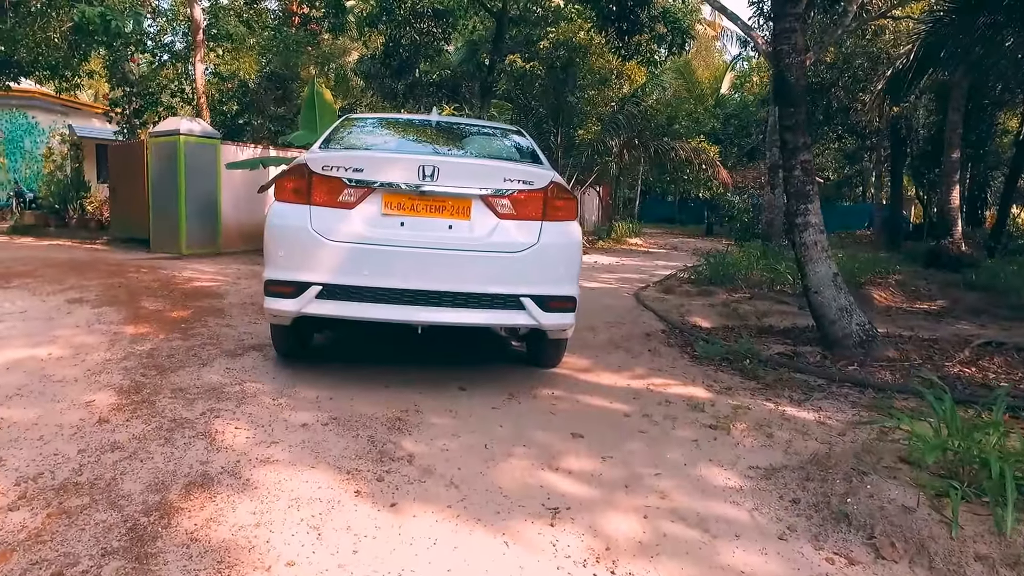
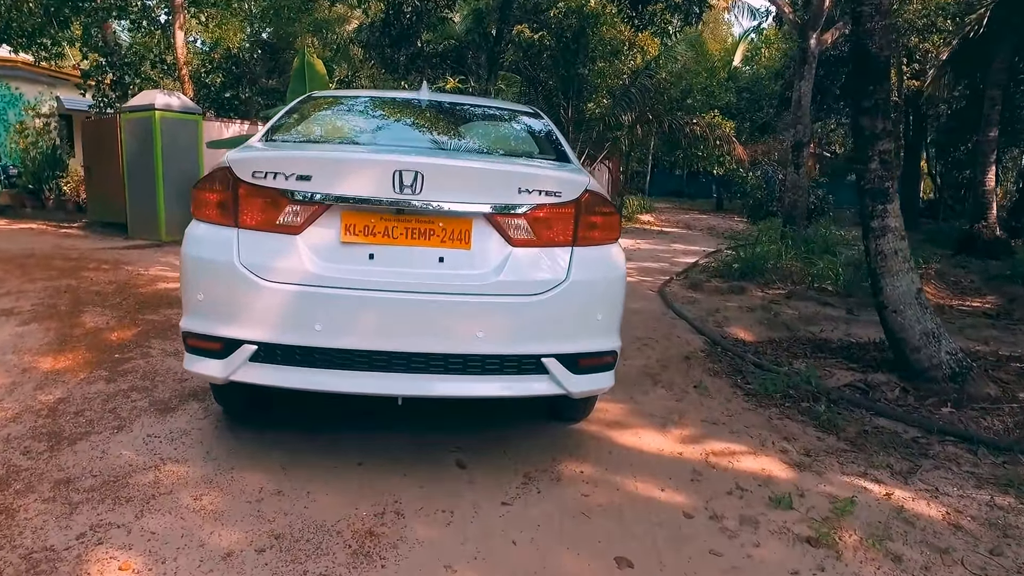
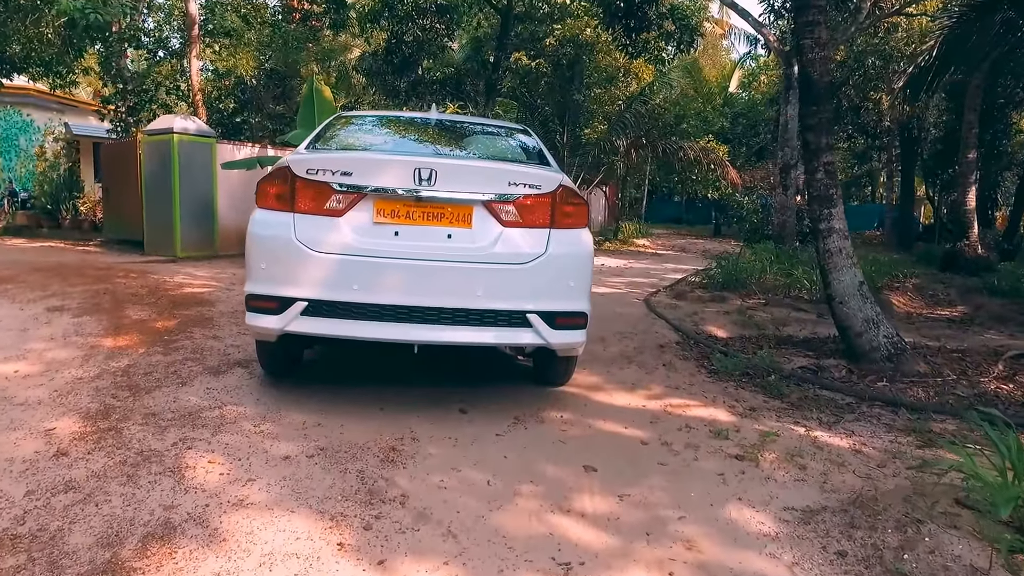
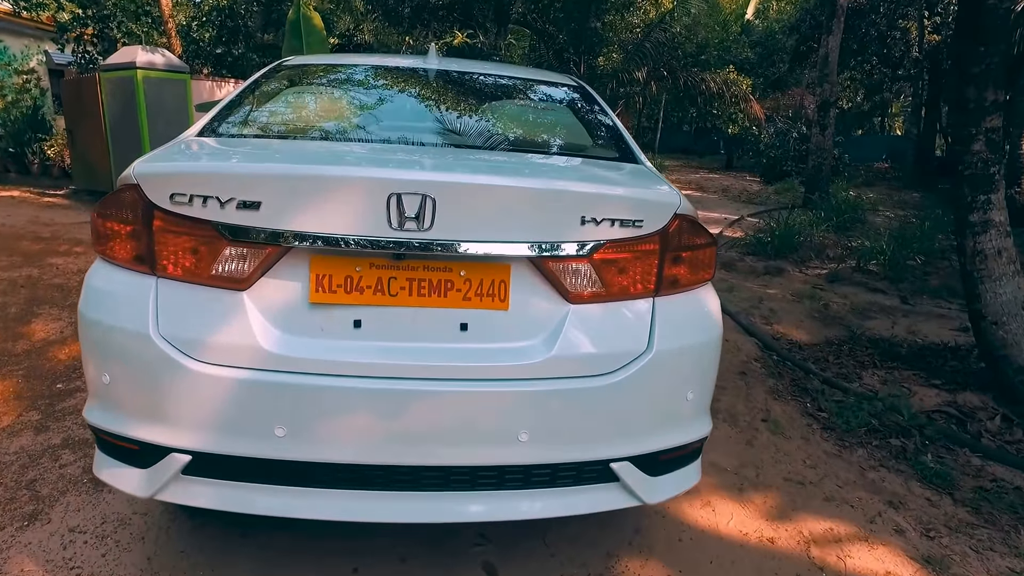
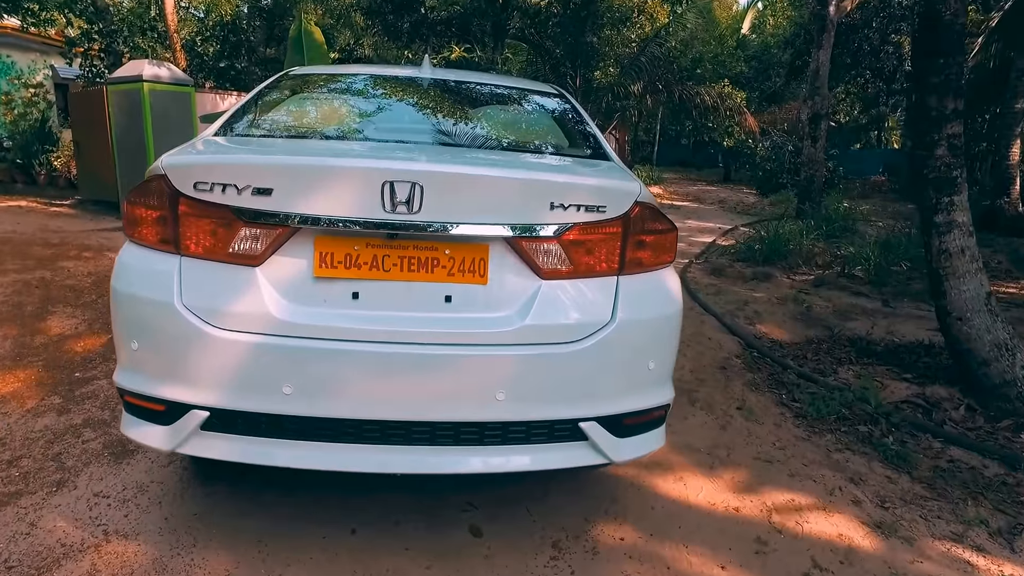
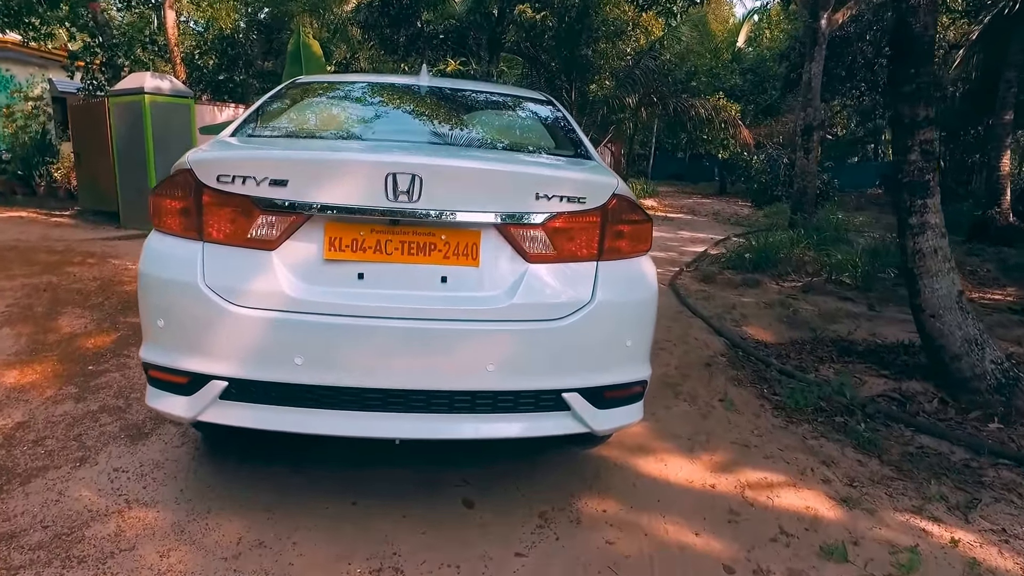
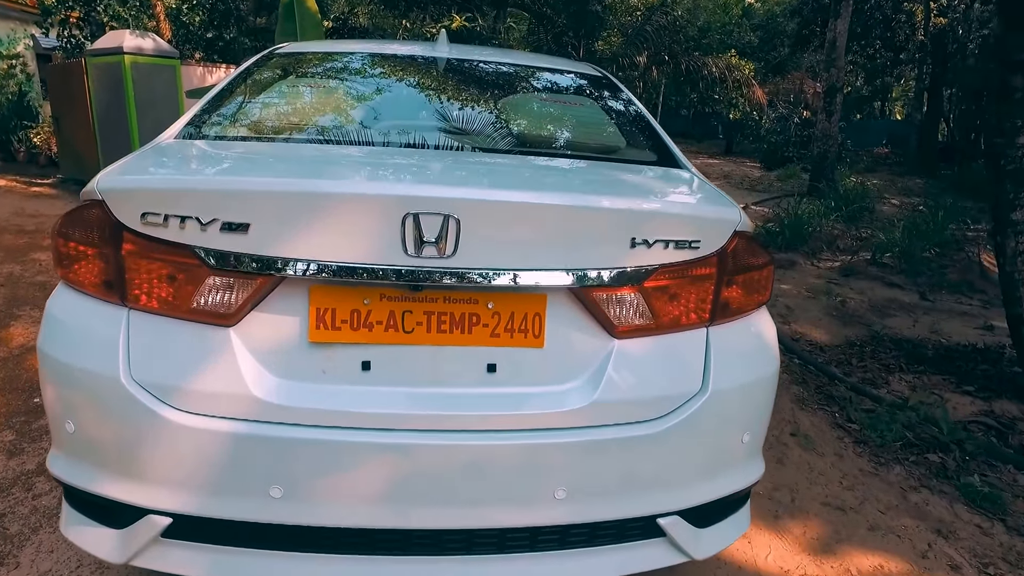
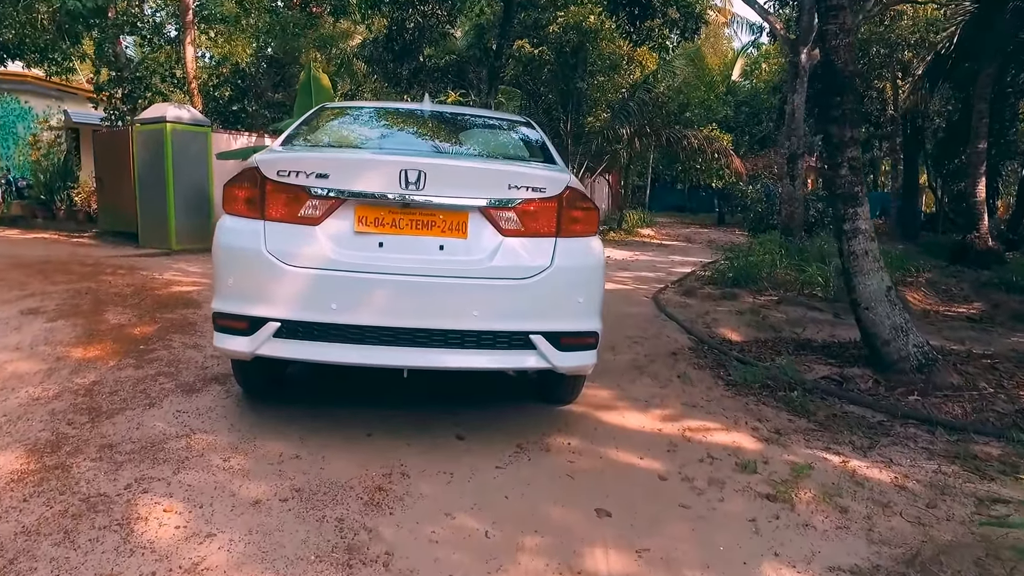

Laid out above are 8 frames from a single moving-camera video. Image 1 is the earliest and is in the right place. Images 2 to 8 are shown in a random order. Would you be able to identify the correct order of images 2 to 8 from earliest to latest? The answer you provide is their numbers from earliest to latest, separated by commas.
3, 8, 2, 6, 5, 4, 7
